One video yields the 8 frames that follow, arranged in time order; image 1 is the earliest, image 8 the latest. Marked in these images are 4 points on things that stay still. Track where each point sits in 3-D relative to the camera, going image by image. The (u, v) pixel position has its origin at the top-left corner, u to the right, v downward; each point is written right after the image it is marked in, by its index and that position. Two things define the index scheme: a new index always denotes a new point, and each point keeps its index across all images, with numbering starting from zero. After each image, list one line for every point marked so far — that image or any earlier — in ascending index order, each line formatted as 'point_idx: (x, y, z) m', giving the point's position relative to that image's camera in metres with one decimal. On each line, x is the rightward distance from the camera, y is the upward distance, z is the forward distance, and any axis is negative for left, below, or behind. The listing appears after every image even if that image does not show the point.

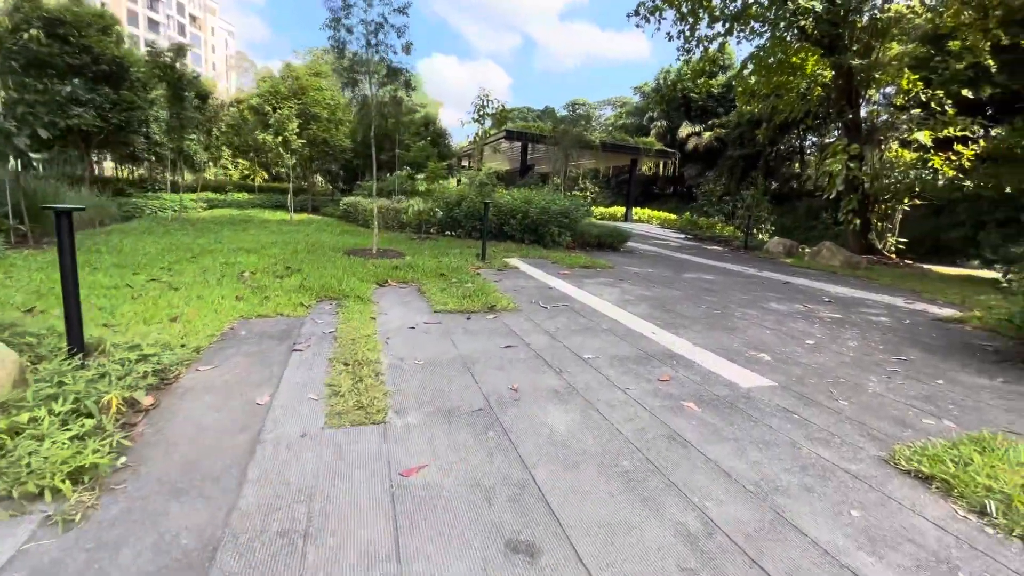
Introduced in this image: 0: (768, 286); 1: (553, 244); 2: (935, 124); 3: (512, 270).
0: (+3.8, 0.0, +6.9) m
1: (+0.8, +0.9, +9.6) m
2: (+10.6, +4.1, +11.6) m
3: (0.0, +0.3, +7.1) m
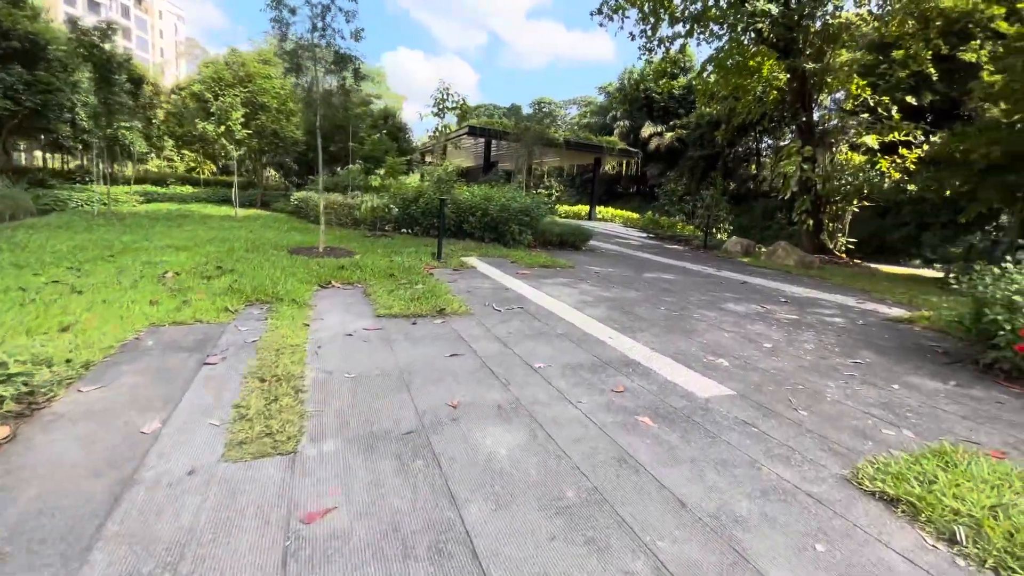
0: (+3.2, 0.0, +6.9) m
1: (0.0, +0.9, +9.3) m
2: (+9.6, +4.1, +12.0) m
3: (-0.6, +0.3, +6.8) m
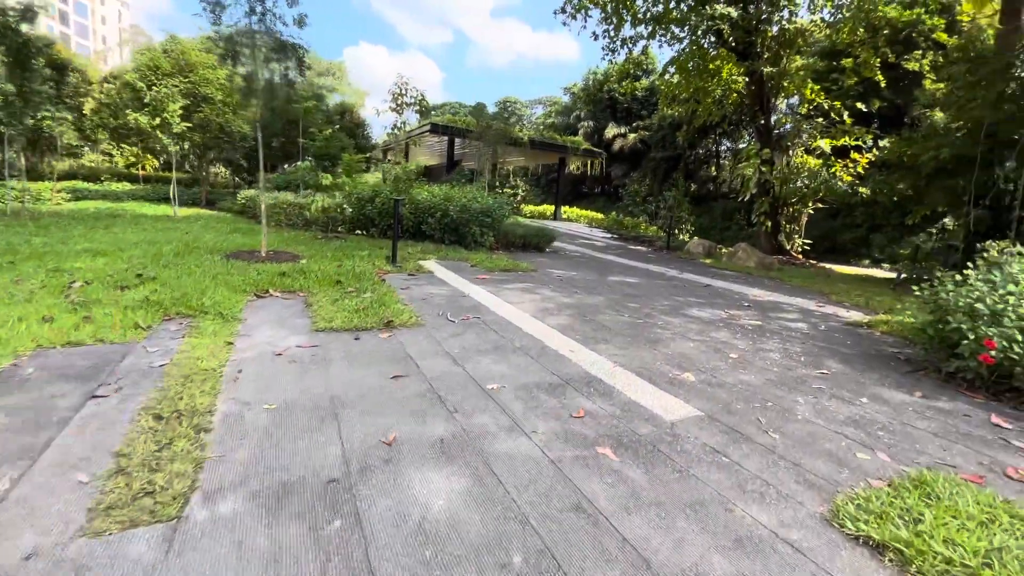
0: (+2.6, 0.0, +6.8) m
1: (-0.7, +0.9, +9.0) m
2: (+8.6, +4.1, +12.4) m
3: (-1.2, +0.2, +6.4) m
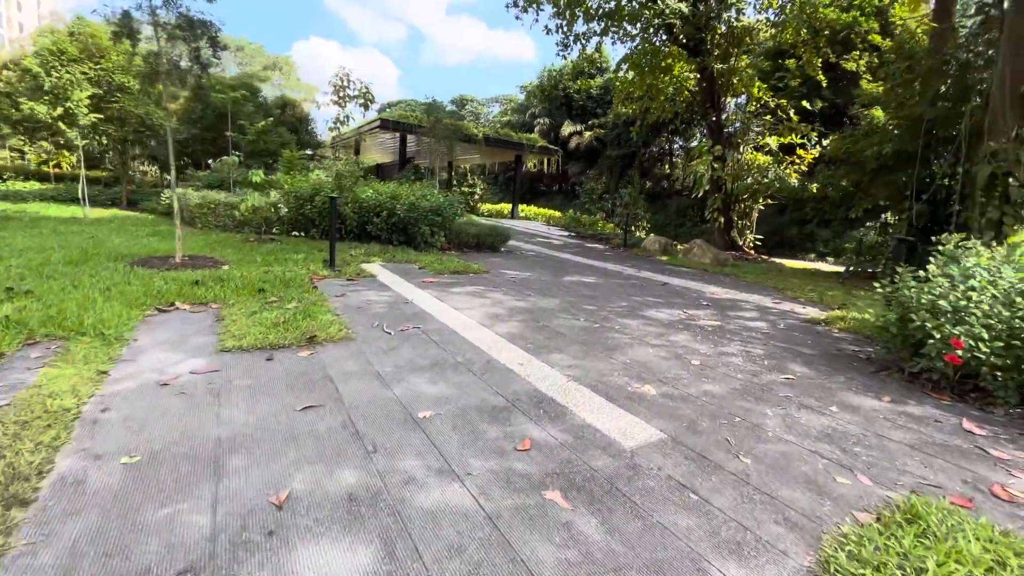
0: (+1.9, 0.0, +6.5) m
1: (-1.6, +0.8, +8.5) m
2: (+7.3, +4.3, +12.6) m
3: (-1.8, +0.1, +5.9) m
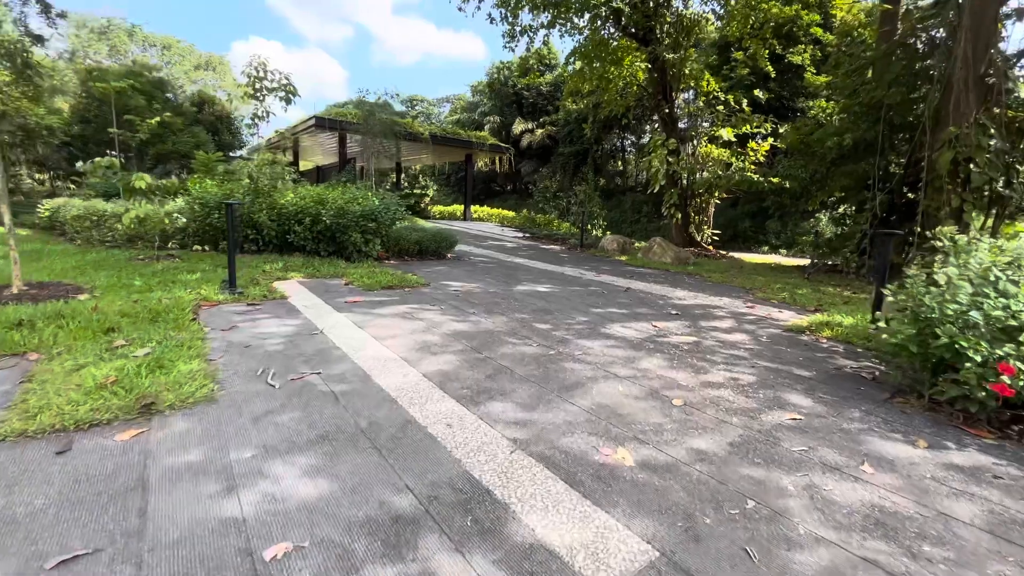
0: (+1.2, -0.1, +5.8) m
1: (-2.5, +0.5, +7.4) m
2: (+5.9, +4.4, +12.3) m
3: (-2.5, -0.1, +4.8) m
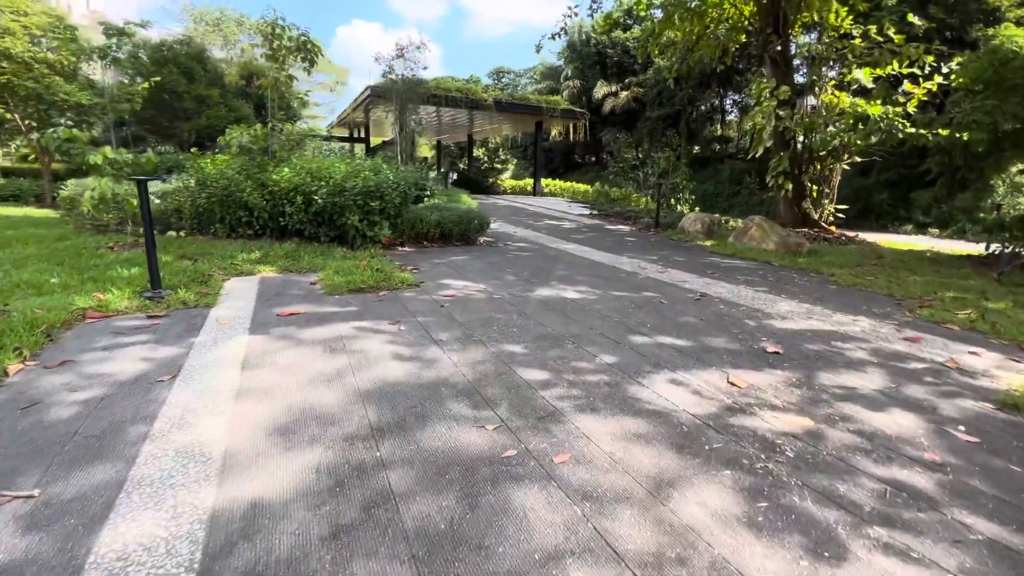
0: (+1.3, -0.2, +3.9) m
1: (-2.0, +0.6, +6.1) m
2: (+7.2, +4.5, +9.1) m
3: (-2.5, -0.2, +3.6) m
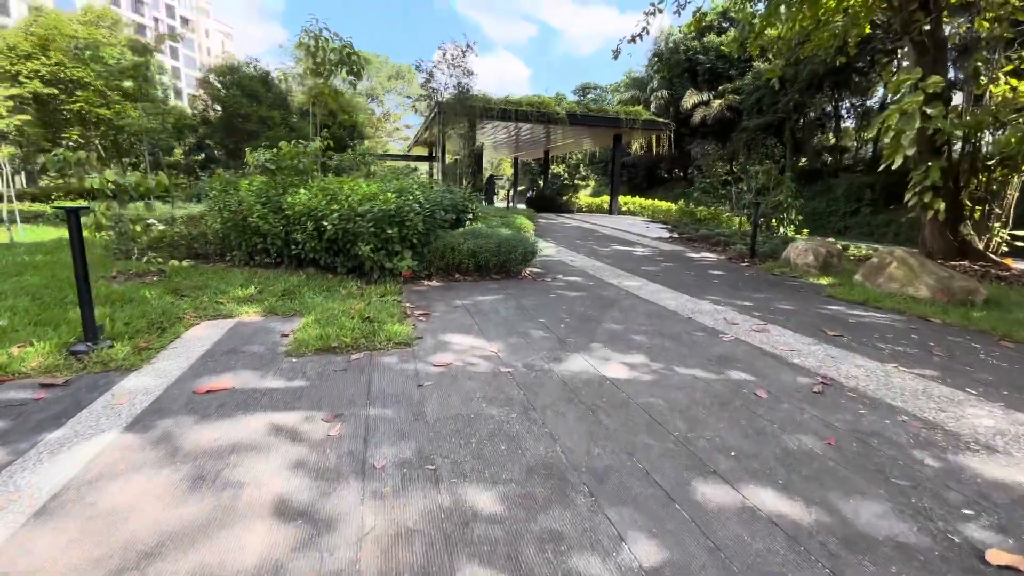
0: (+1.3, -0.7, +2.4) m
1: (-1.5, +0.2, +5.2) m
2: (+8.2, +3.7, +6.7) m
3: (-2.5, -0.5, +2.8) m
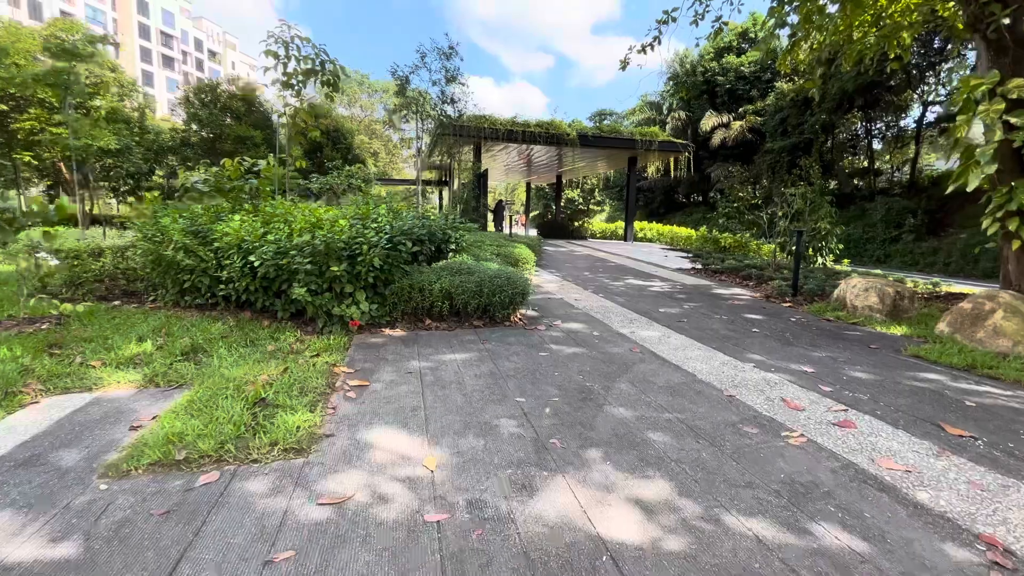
0: (+1.0, -1.0, +1.1) m
1: (-1.7, -0.3, +4.1) m
2: (+8.1, +3.1, +5.4) m
3: (-2.8, -0.9, +1.7) m
